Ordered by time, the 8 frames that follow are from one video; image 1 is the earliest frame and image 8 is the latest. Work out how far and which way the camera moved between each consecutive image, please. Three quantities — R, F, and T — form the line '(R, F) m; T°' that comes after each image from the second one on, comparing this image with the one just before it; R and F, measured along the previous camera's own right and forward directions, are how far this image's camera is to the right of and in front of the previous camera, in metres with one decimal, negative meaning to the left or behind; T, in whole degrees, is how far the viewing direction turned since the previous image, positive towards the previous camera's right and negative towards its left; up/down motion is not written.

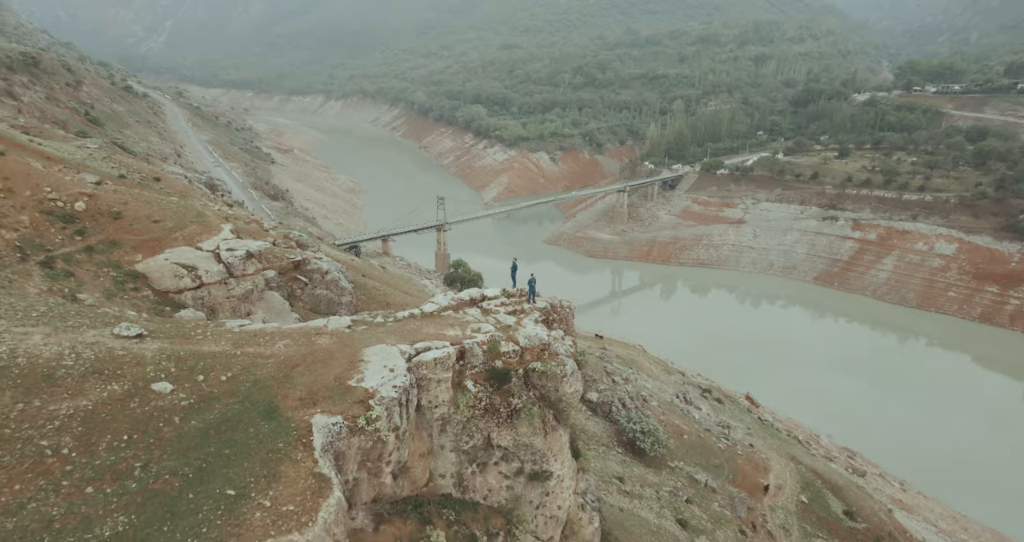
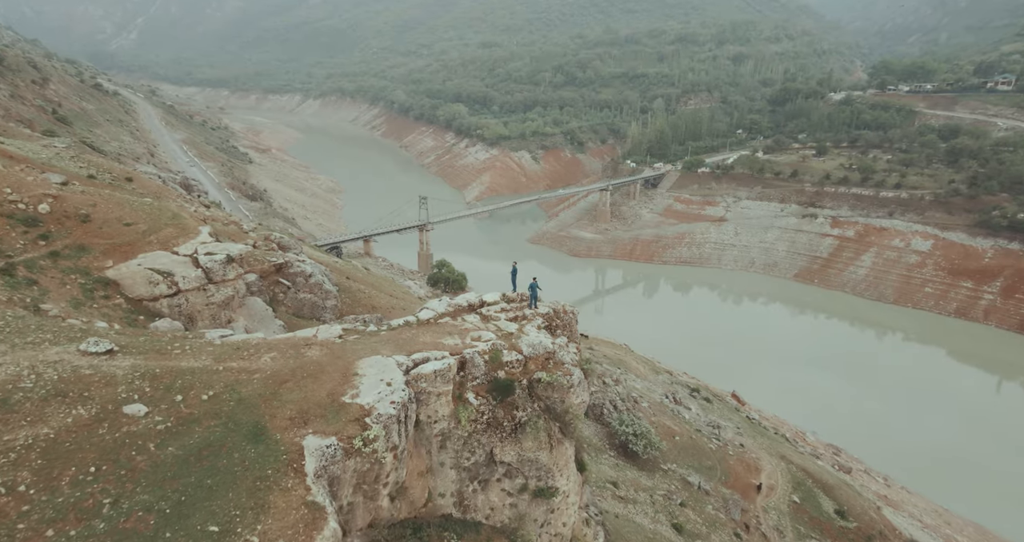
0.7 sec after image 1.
(-0.2, +0.4) m; +2°
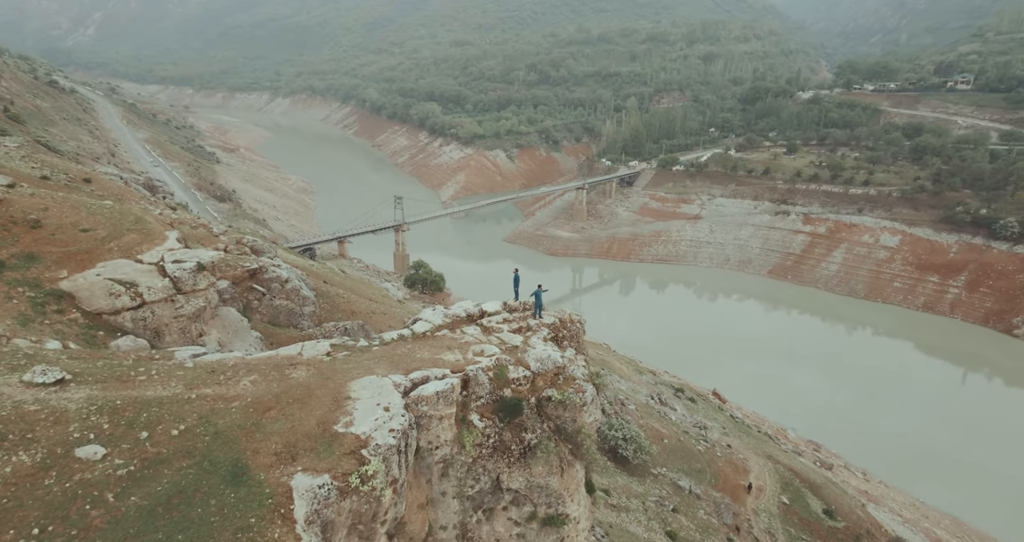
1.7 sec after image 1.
(-0.3, +0.5) m; +3°
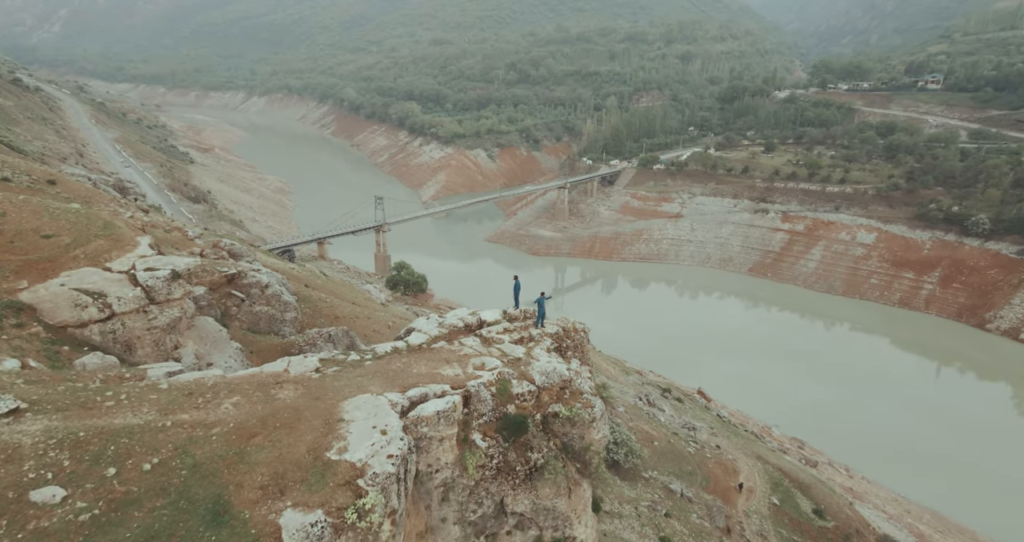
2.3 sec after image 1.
(-0.2, +0.4) m; +2°
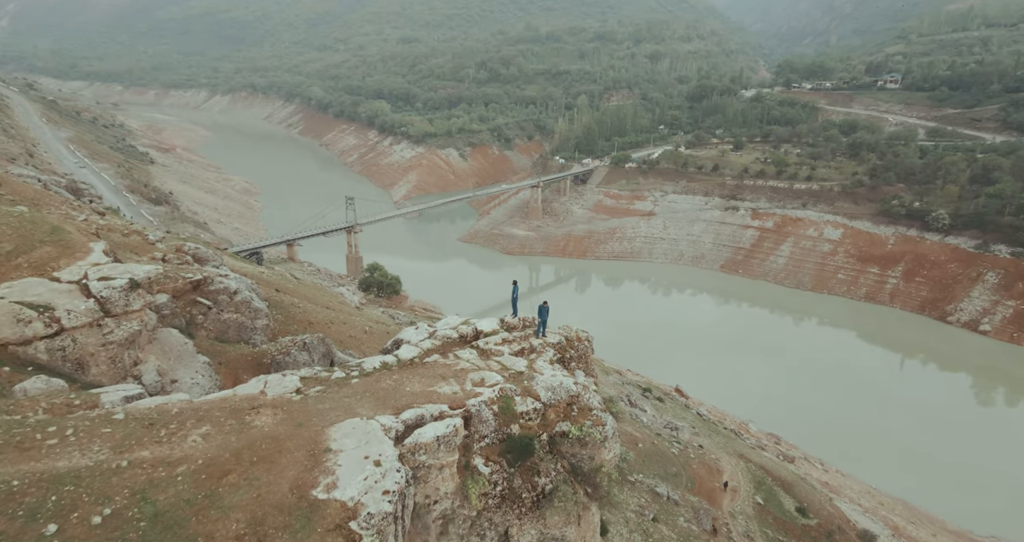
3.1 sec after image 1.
(-0.2, +0.5) m; +3°
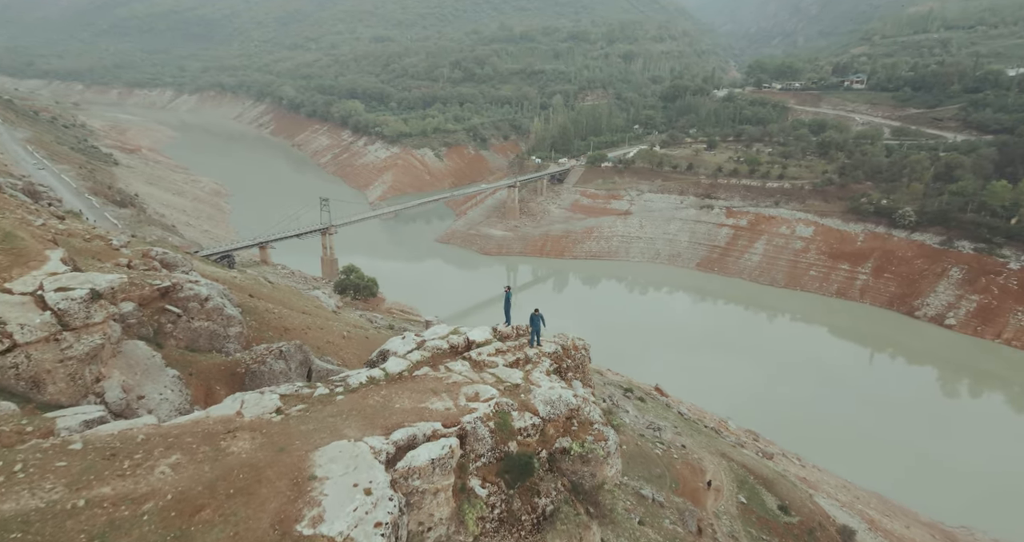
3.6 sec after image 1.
(-0.1, +0.3) m; +2°
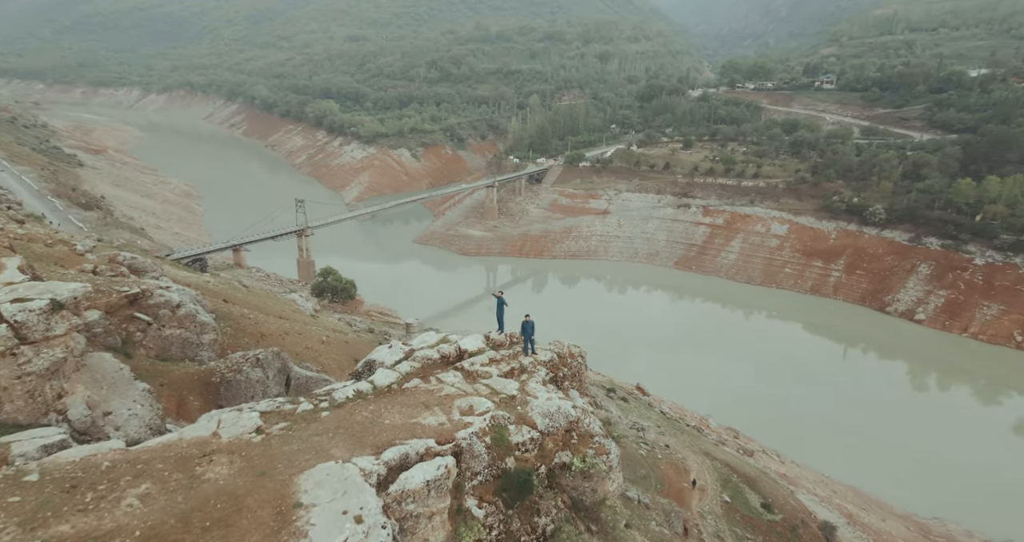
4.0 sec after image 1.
(-0.1, +0.2) m; +2°
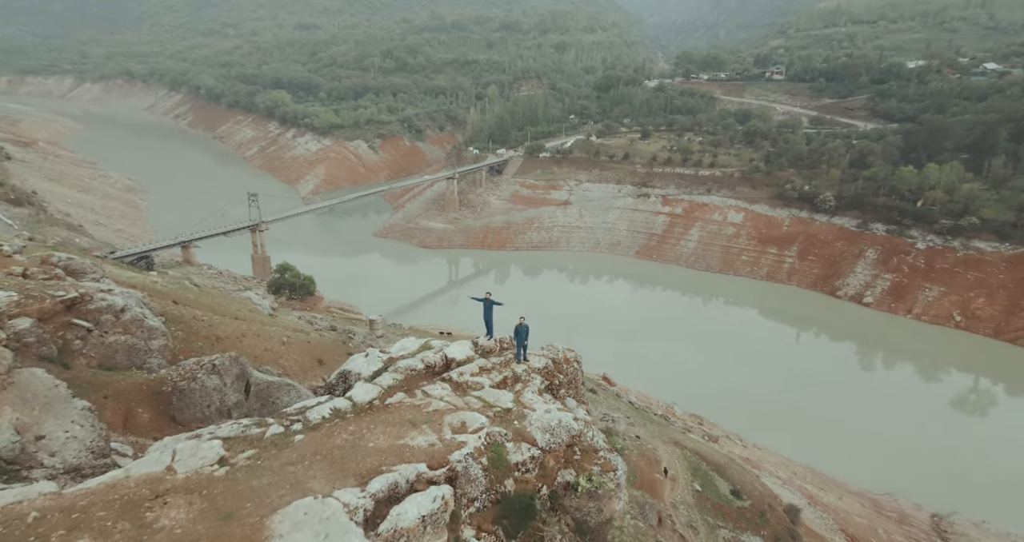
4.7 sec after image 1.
(-0.2, +0.4) m; +4°
